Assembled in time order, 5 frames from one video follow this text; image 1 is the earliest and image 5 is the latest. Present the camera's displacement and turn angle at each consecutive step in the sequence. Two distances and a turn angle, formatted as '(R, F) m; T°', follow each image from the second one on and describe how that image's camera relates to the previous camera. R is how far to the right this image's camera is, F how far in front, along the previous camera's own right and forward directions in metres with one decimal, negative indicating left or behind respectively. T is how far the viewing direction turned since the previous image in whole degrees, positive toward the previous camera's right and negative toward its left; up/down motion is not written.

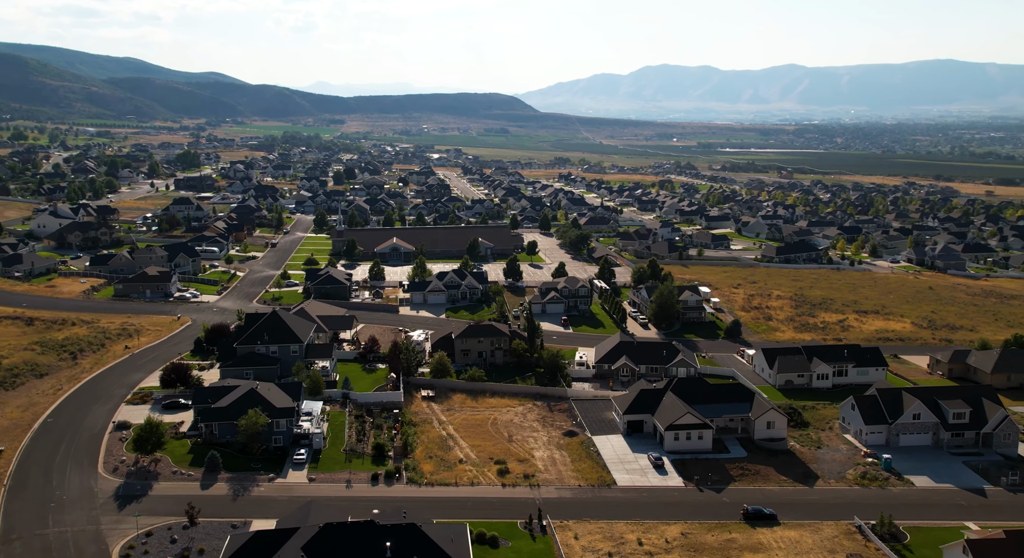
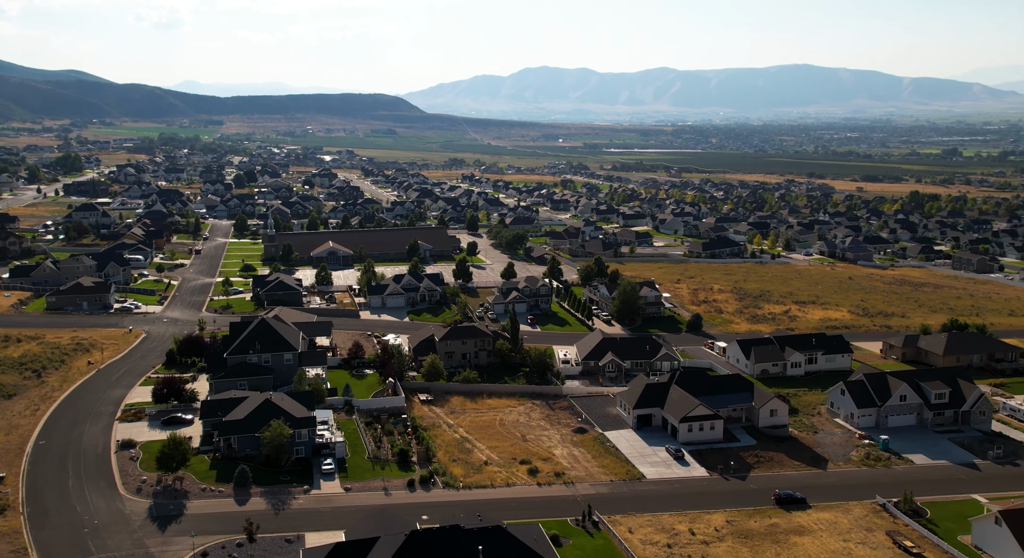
(-5.3, +0.2) m; +8°
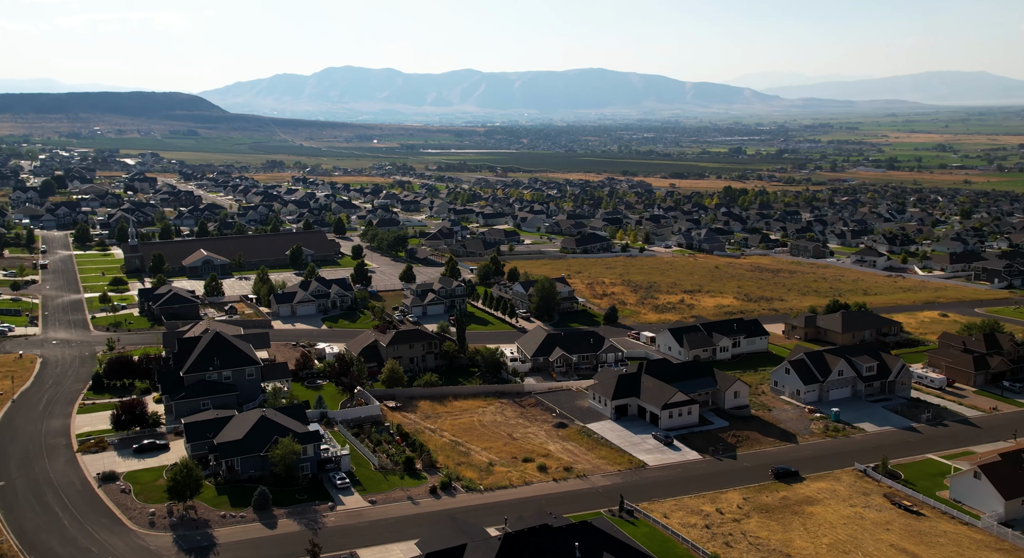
(-7.1, +0.7) m; +13°
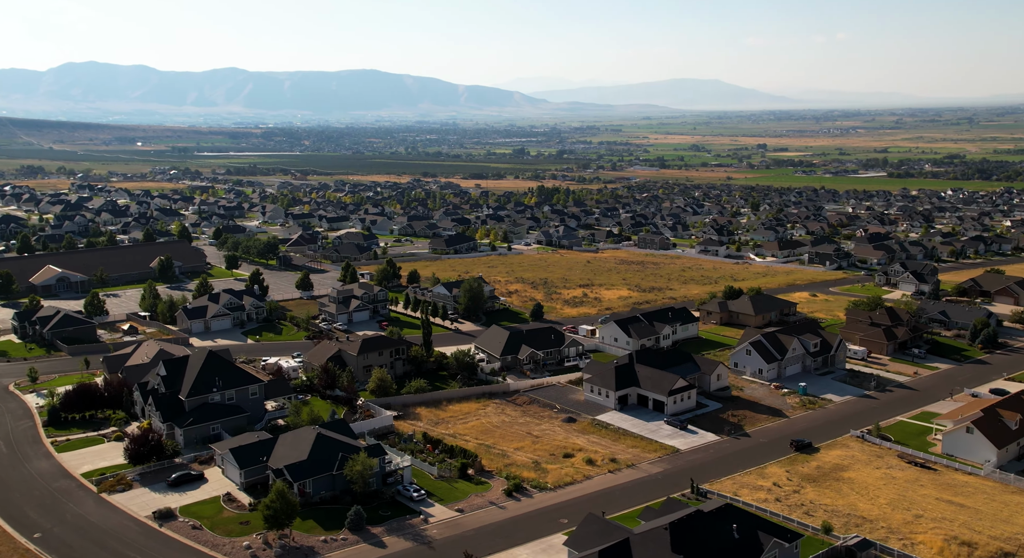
(-9.7, +1.5) m; +15°
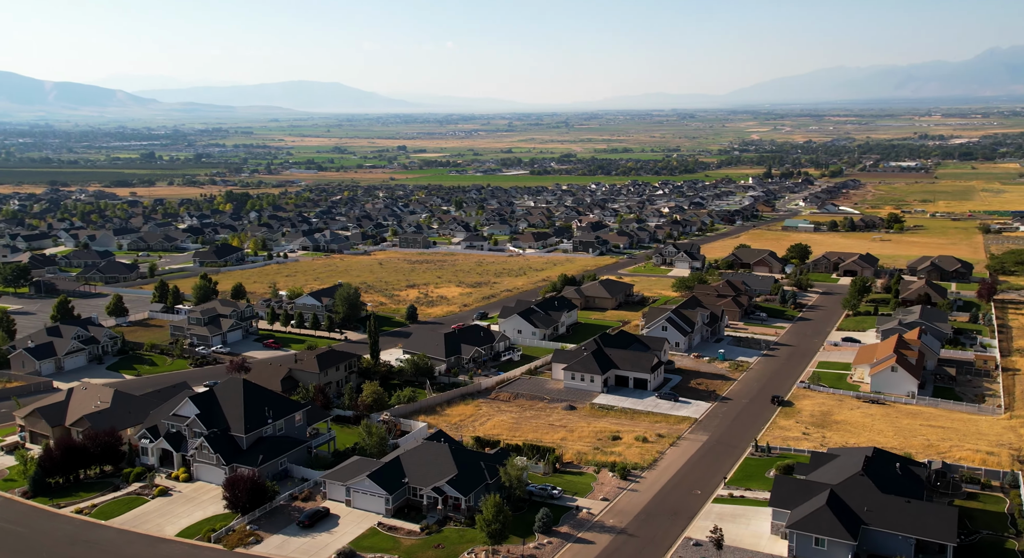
(-15.1, +3.6) m; +25°
